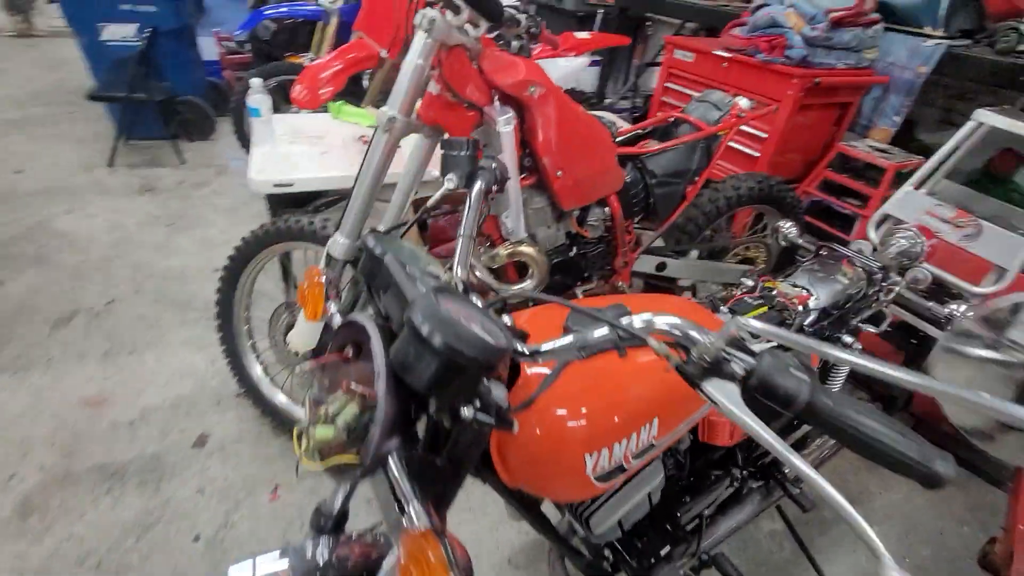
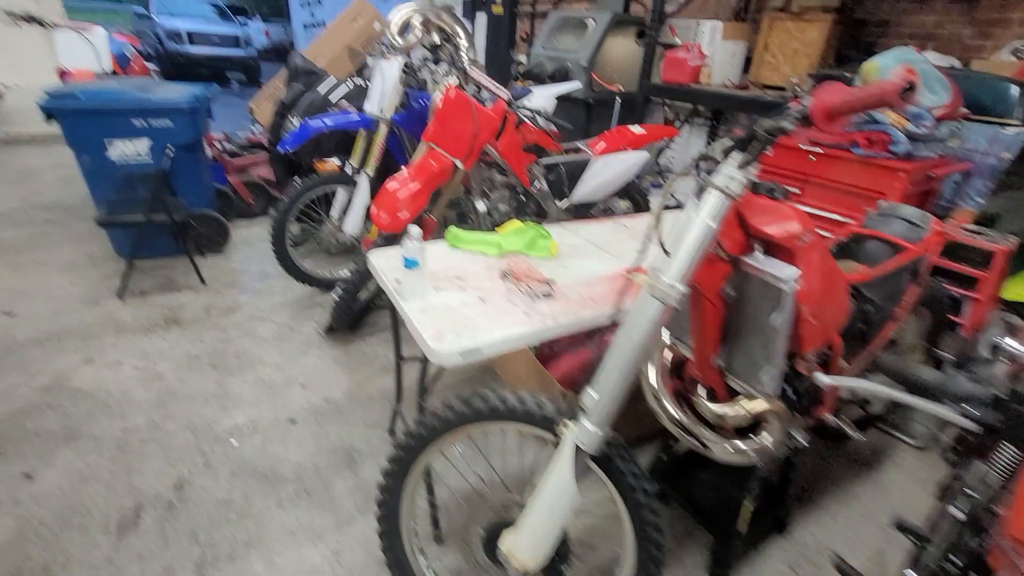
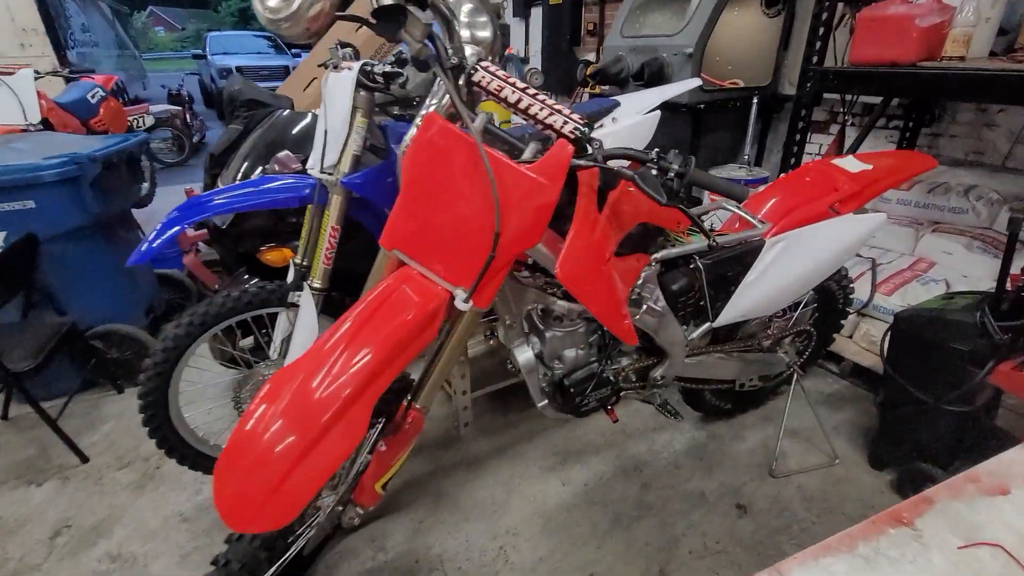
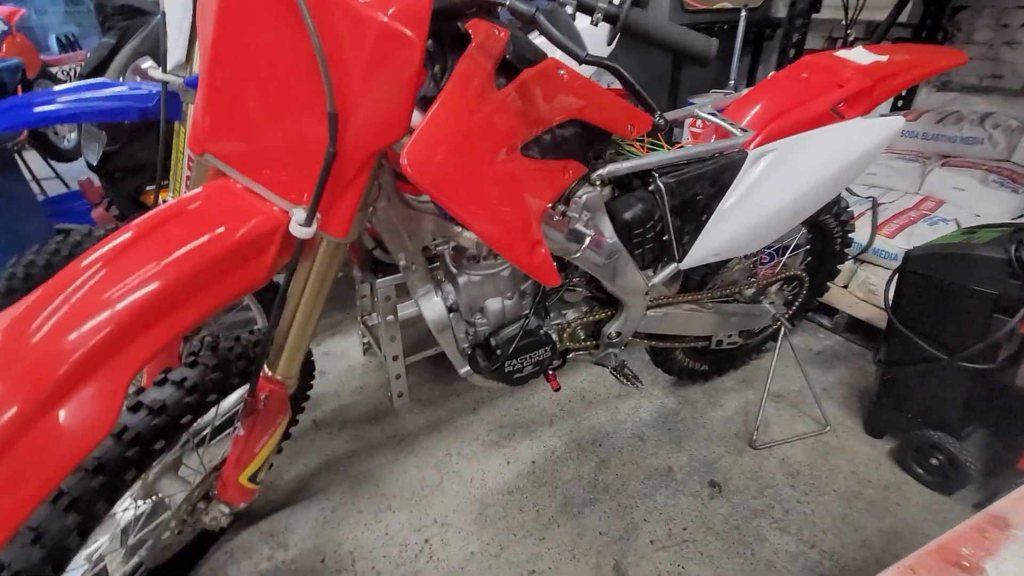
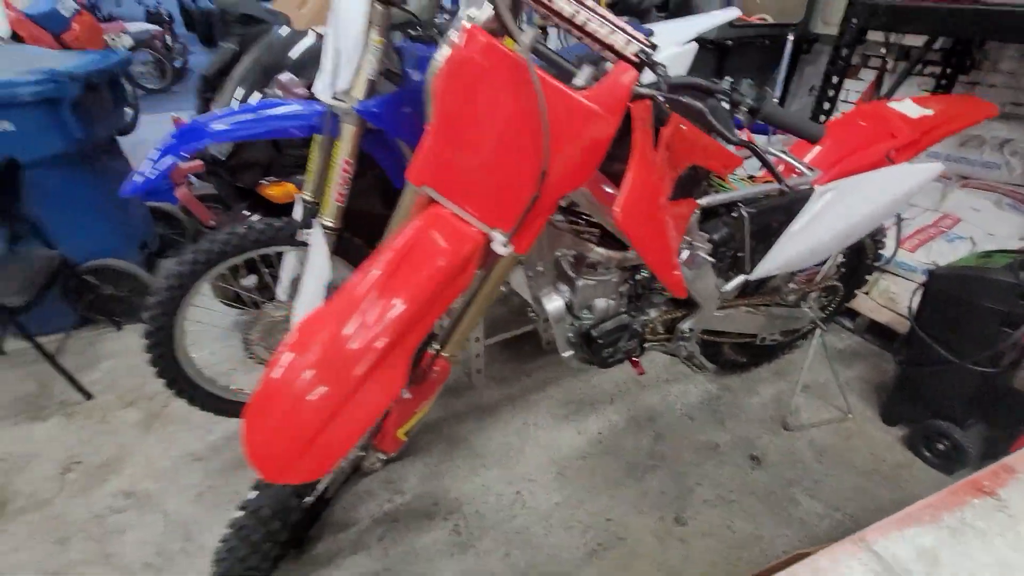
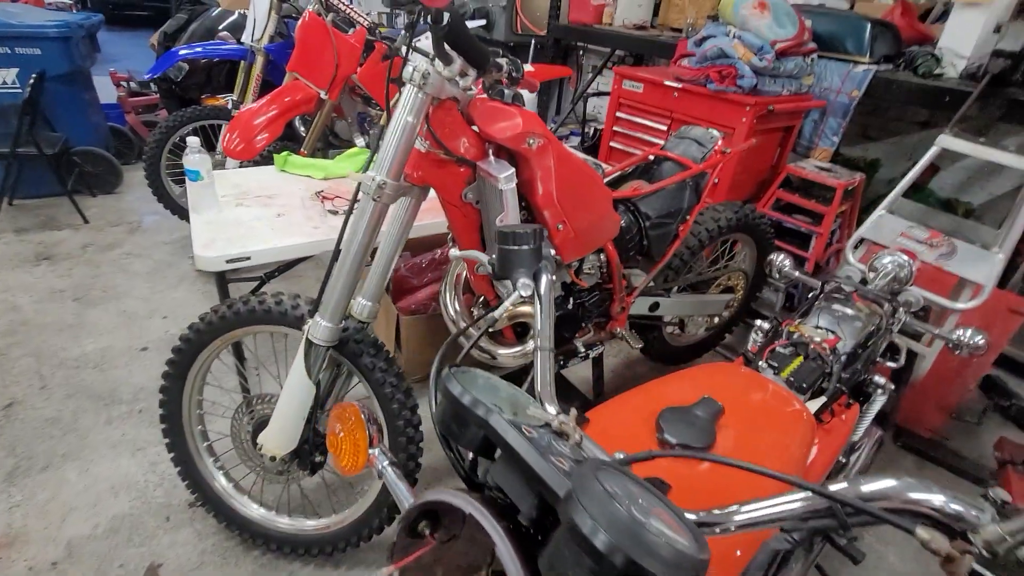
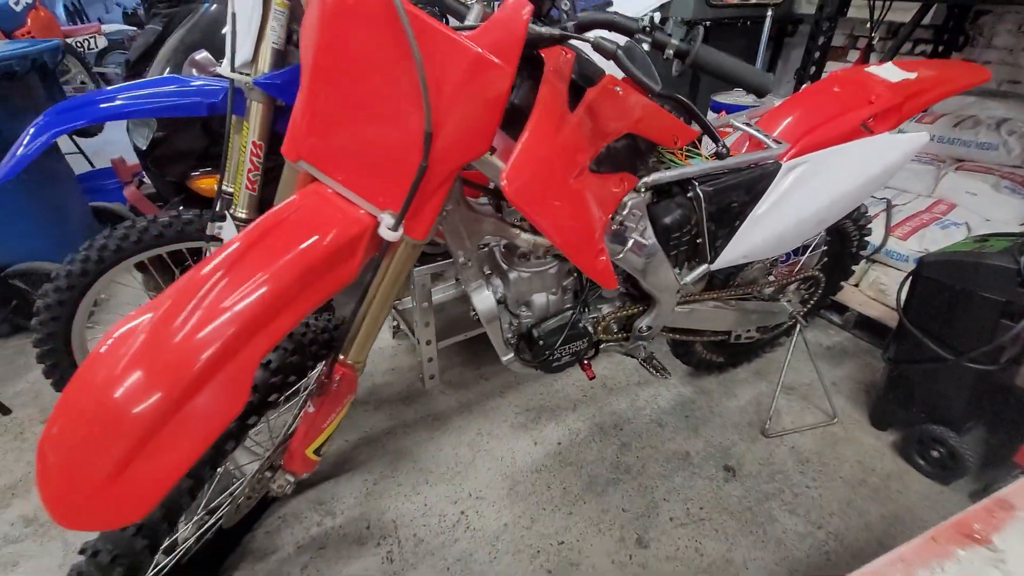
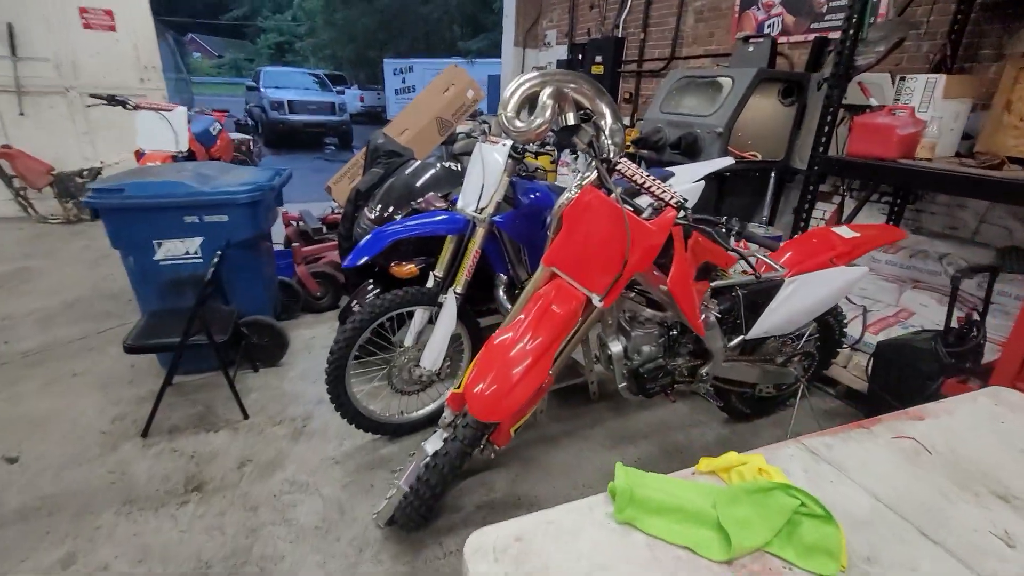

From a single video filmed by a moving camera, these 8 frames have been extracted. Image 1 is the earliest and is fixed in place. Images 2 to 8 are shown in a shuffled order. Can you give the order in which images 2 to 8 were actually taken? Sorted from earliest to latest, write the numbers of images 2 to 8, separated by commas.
6, 2, 8, 3, 4, 7, 5
